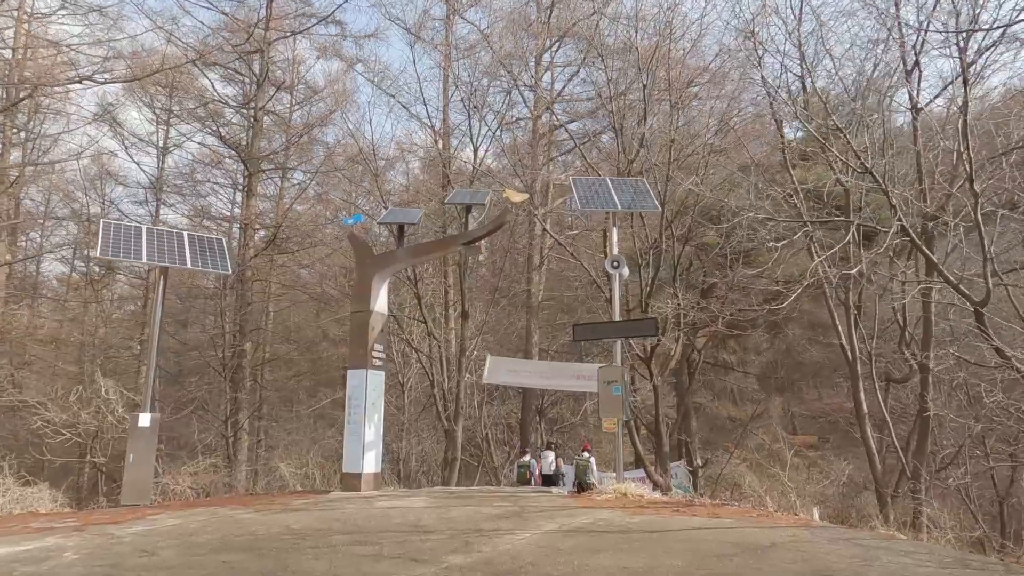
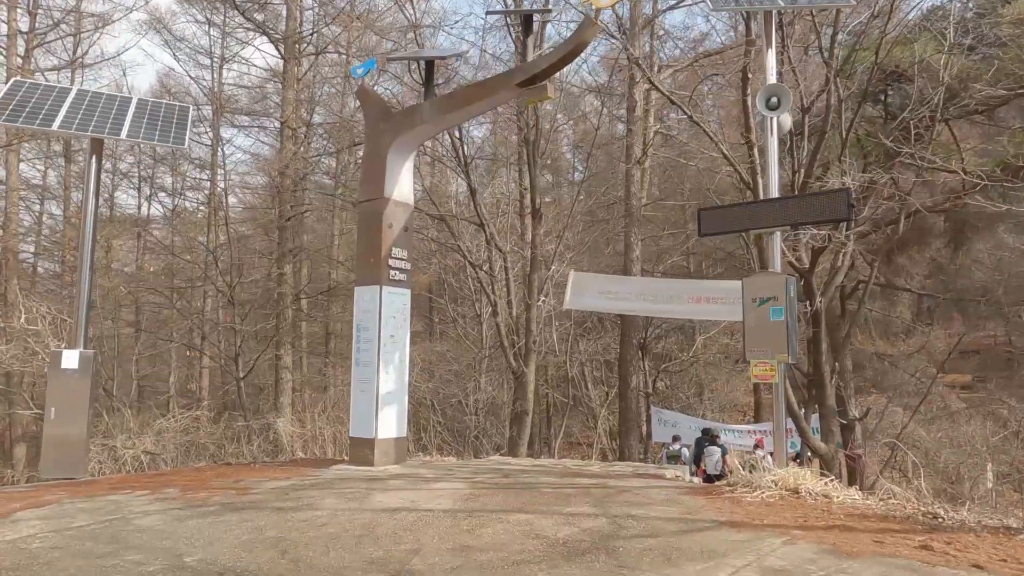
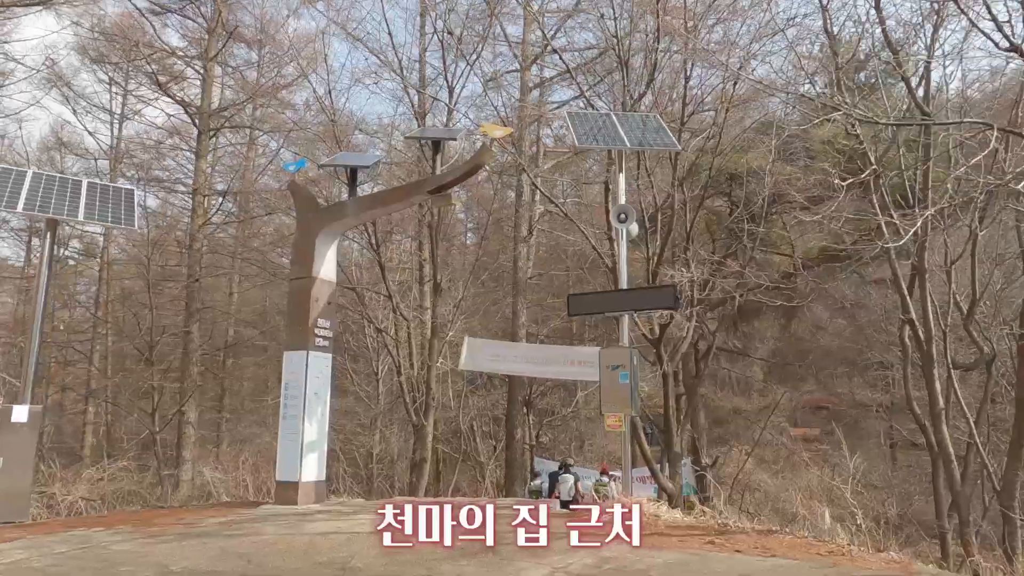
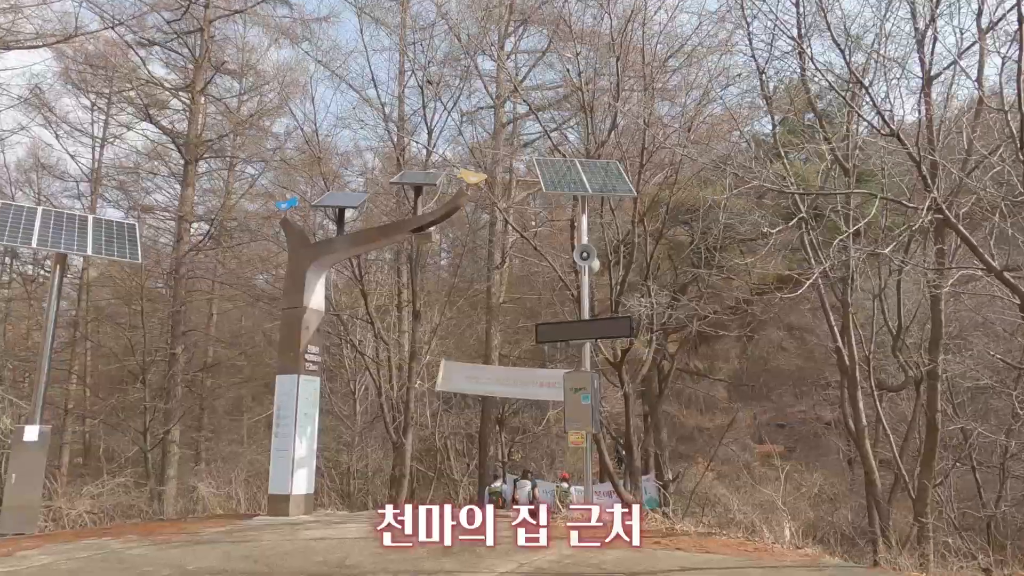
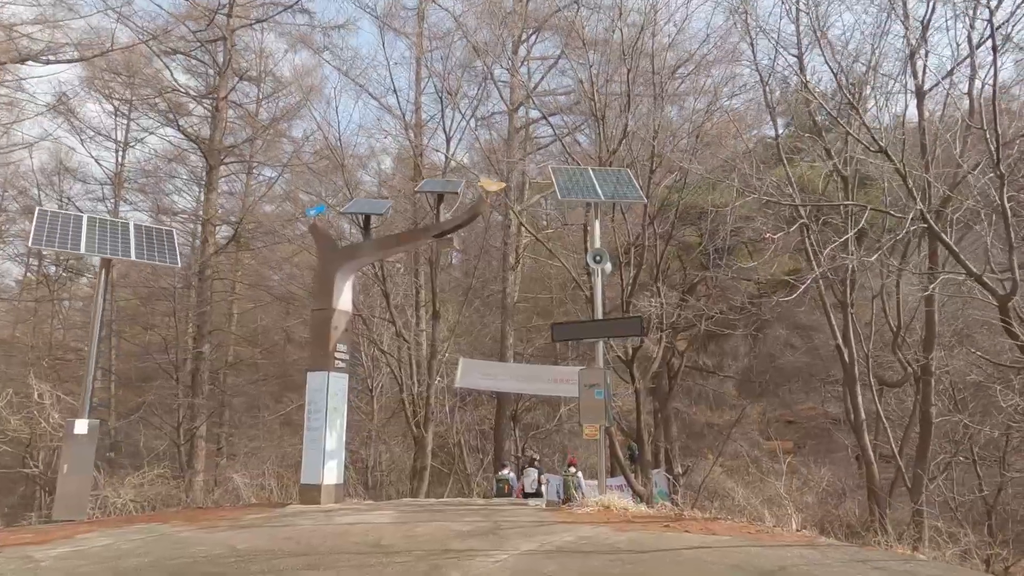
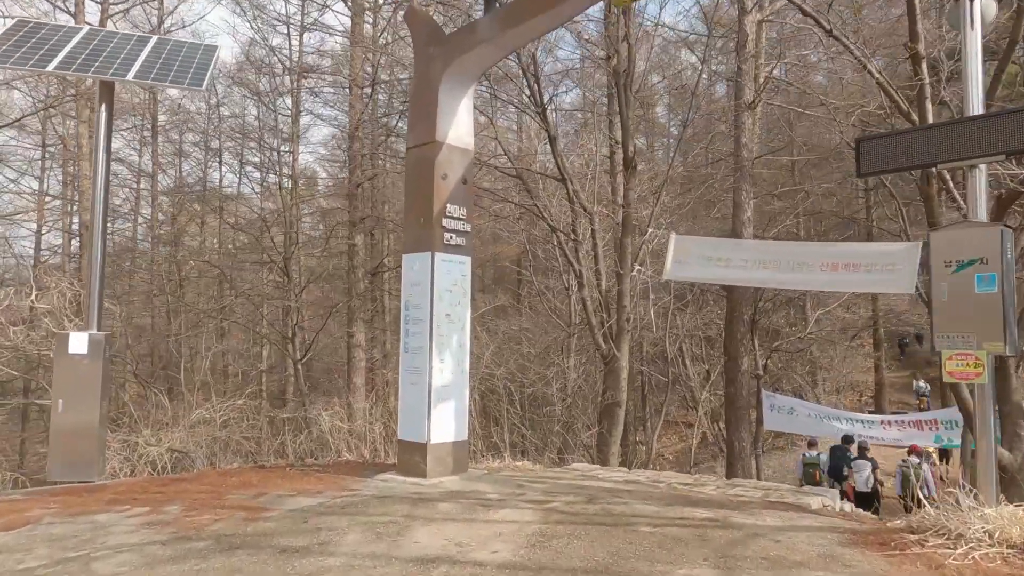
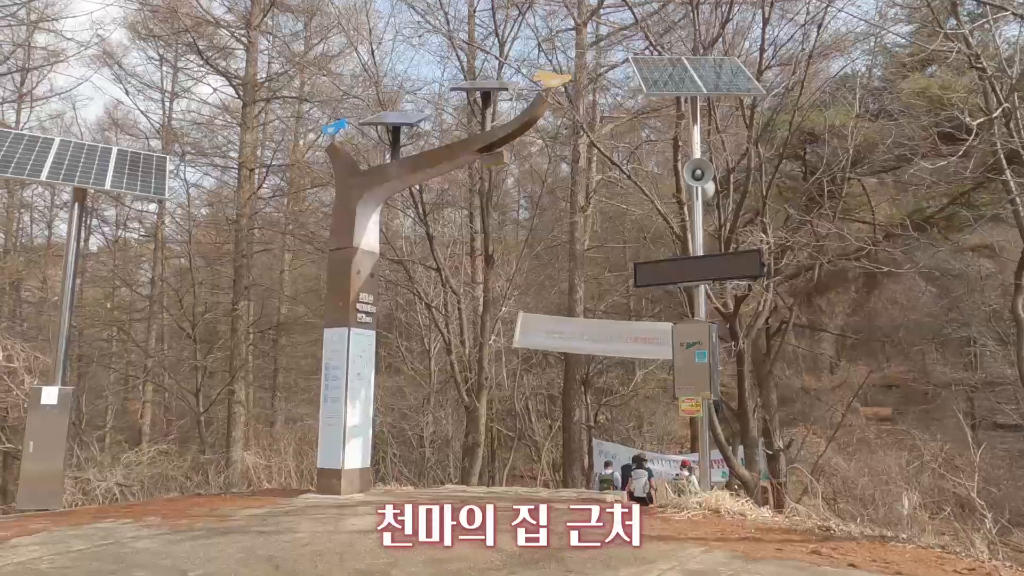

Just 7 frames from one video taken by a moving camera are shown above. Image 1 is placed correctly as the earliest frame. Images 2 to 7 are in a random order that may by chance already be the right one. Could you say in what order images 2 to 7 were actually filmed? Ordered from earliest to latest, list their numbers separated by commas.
5, 4, 3, 7, 2, 6
